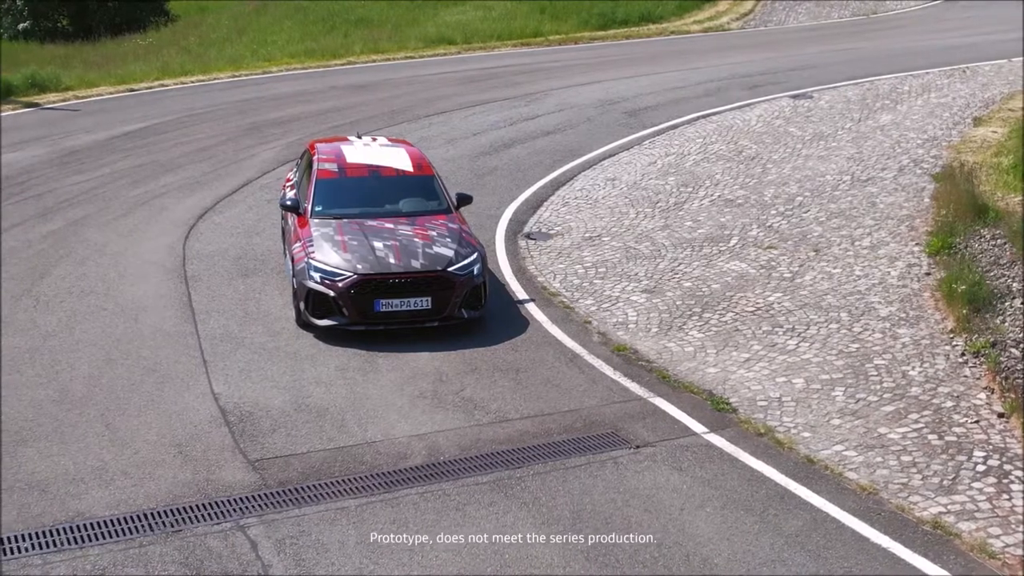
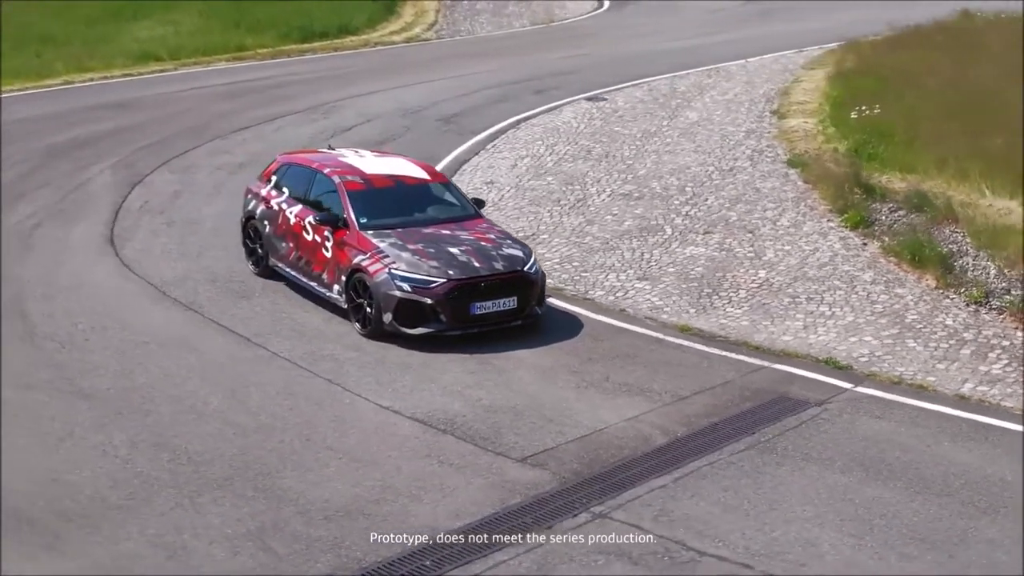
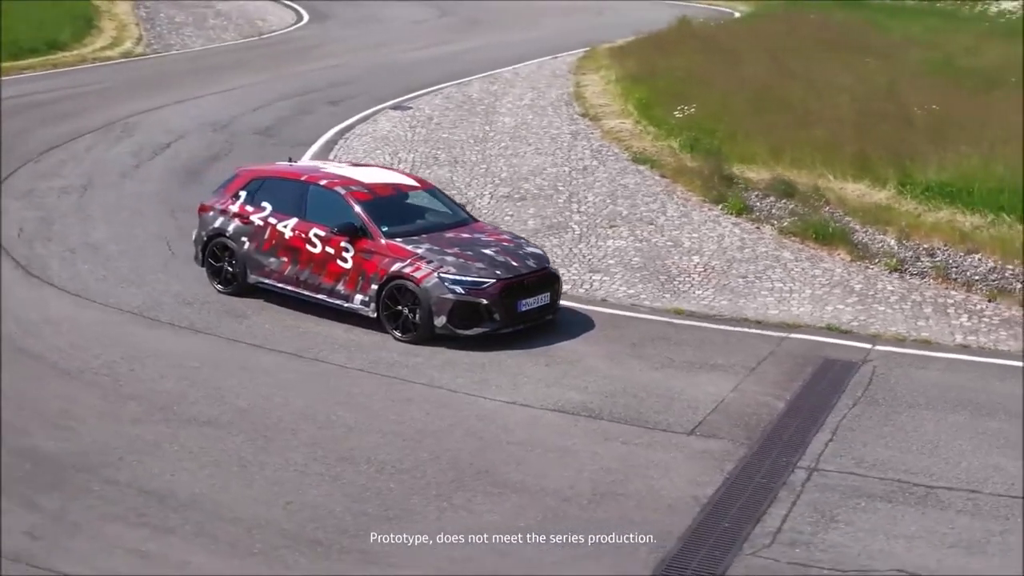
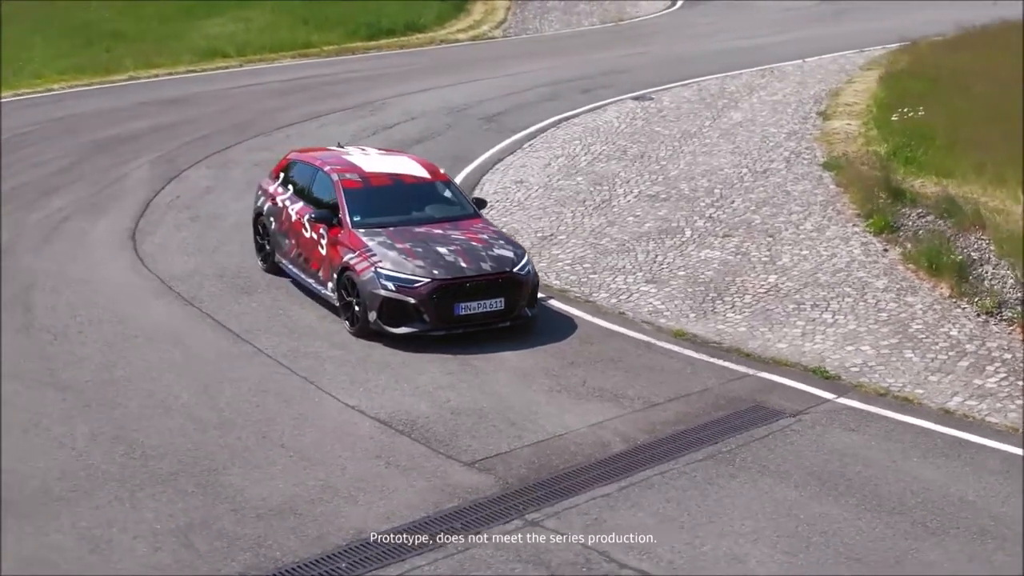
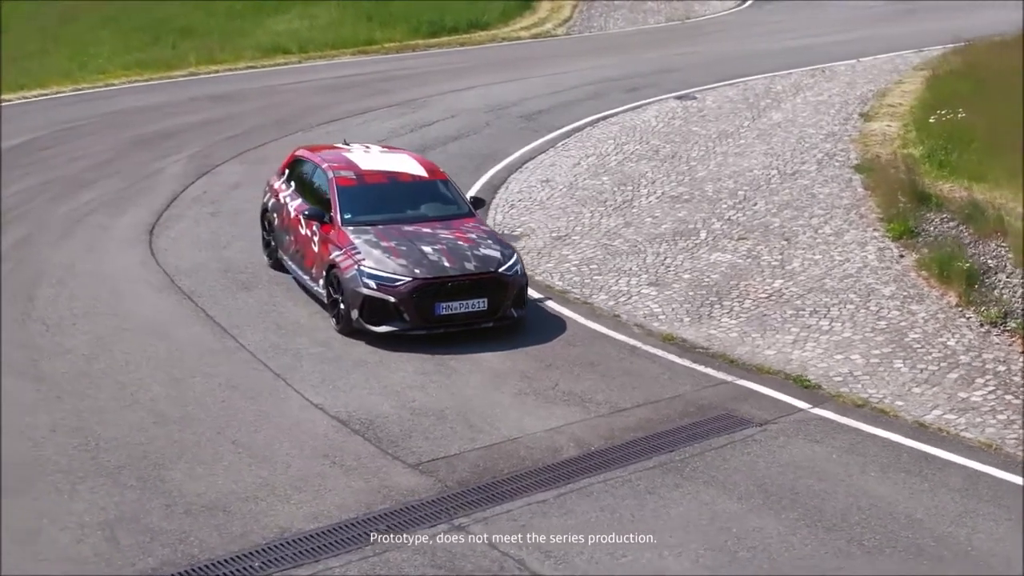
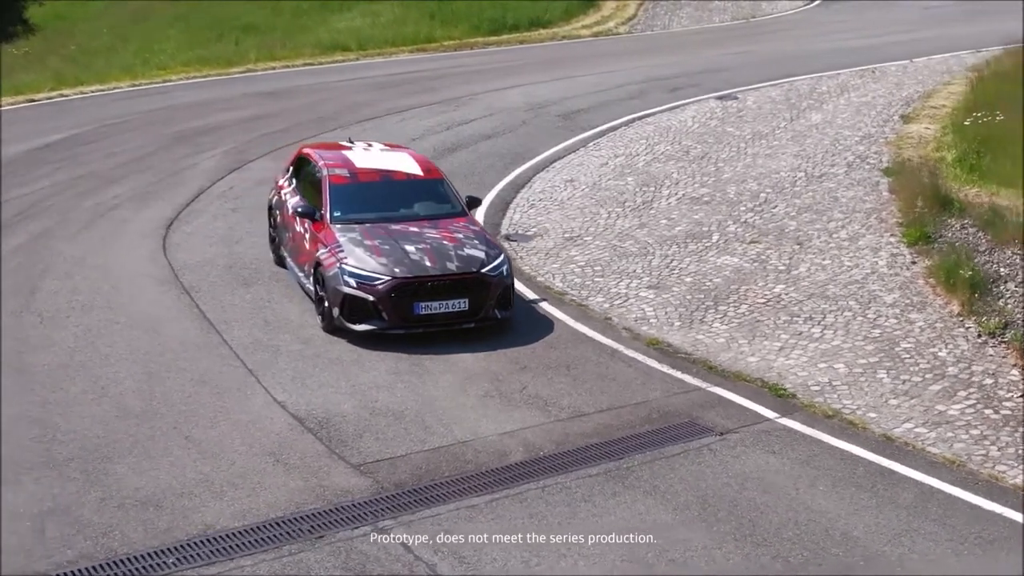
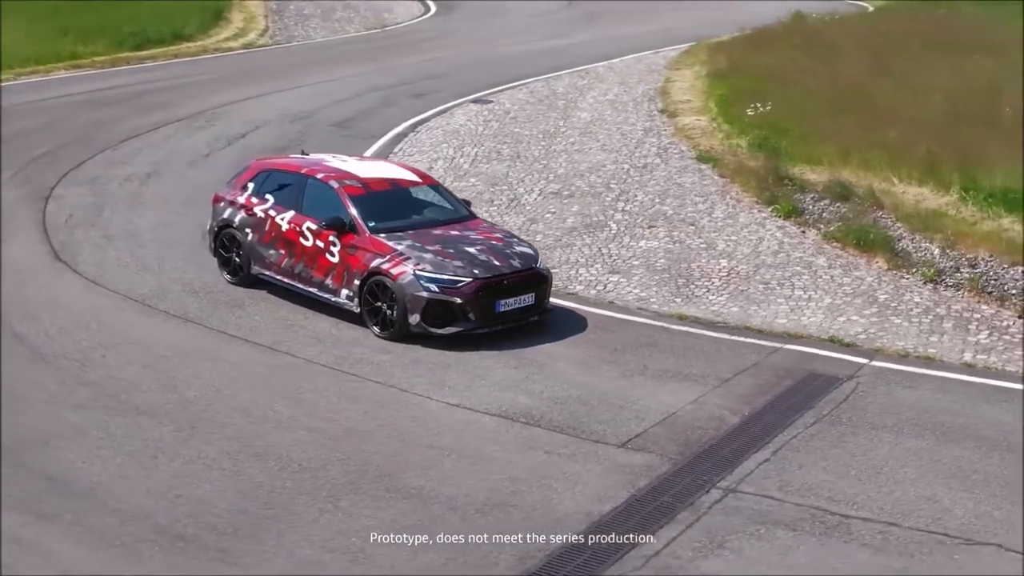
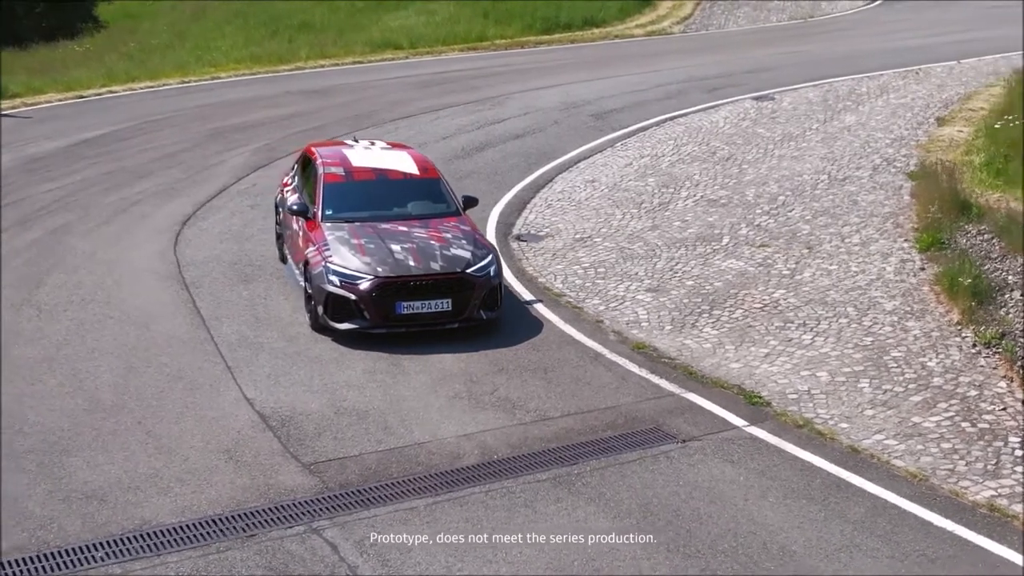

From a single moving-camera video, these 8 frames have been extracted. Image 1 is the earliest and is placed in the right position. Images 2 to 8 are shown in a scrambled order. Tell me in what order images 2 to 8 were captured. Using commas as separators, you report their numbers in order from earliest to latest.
8, 6, 5, 4, 2, 7, 3
